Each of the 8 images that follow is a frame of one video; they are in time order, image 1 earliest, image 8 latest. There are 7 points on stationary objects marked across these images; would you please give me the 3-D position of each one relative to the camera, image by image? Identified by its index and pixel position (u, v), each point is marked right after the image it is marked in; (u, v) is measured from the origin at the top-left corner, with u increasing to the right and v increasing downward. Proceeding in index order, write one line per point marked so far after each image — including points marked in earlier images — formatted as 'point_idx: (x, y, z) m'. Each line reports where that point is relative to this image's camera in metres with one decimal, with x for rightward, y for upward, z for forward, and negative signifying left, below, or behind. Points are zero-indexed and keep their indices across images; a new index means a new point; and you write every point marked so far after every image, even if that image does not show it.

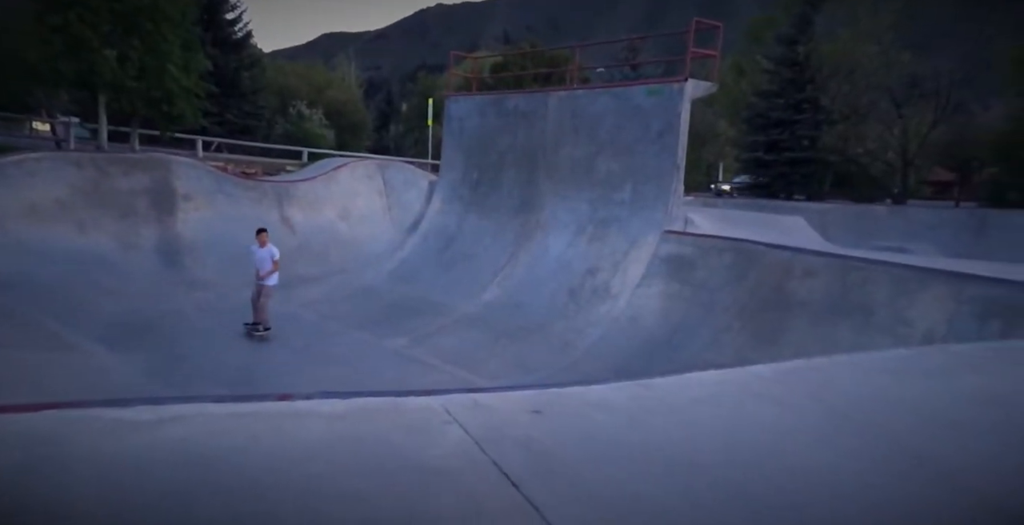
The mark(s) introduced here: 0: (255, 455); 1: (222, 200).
0: (-1.1, -0.8, +3.5) m
1: (-6.0, +1.3, +16.3) m
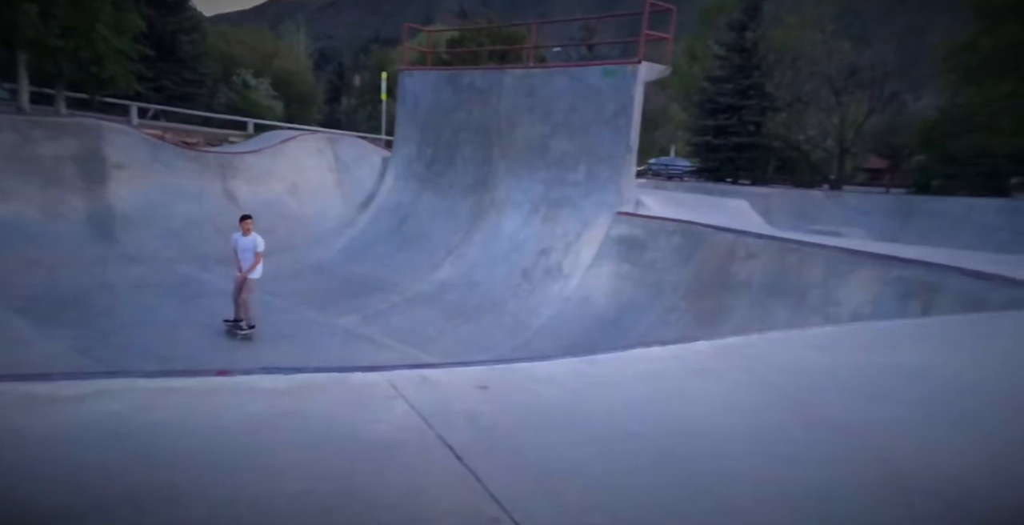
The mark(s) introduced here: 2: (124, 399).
0: (-1.3, -0.7, +3.4) m
1: (-7.0, +1.8, +15.9) m
2: (-1.8, -0.6, +3.8) m
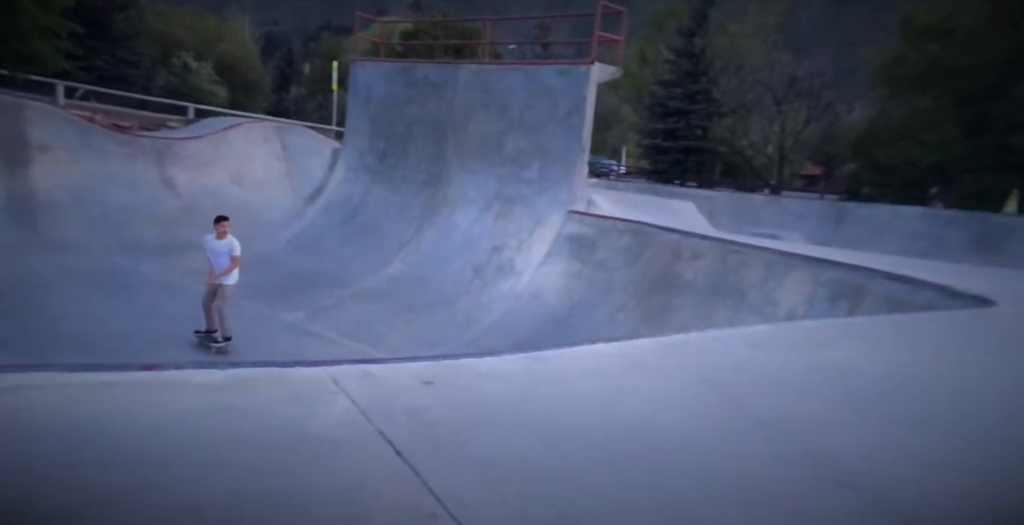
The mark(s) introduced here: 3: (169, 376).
0: (-1.6, -0.7, +3.4) m
1: (-7.9, +2.0, +15.4) m
2: (-2.0, -0.6, +3.6) m
3: (-1.7, -0.5, +4.0) m
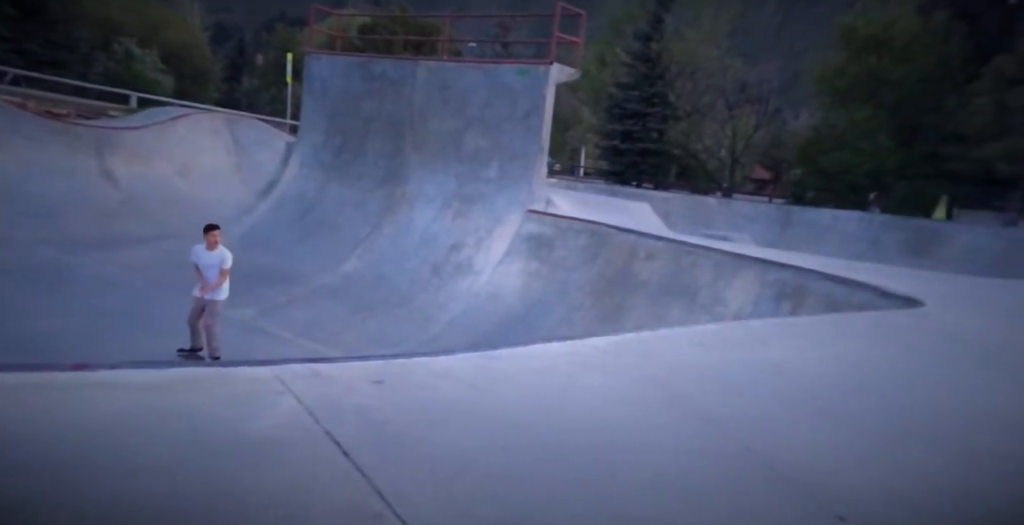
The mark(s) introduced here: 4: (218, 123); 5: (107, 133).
0: (-1.7, -0.6, +3.2) m
1: (-8.7, +2.2, +14.9) m
2: (-2.2, -0.5, +3.5) m
3: (-1.9, -0.5, +3.9) m
4: (-6.6, +3.1, +18.4) m
5: (-7.8, +2.5, +16.2) m
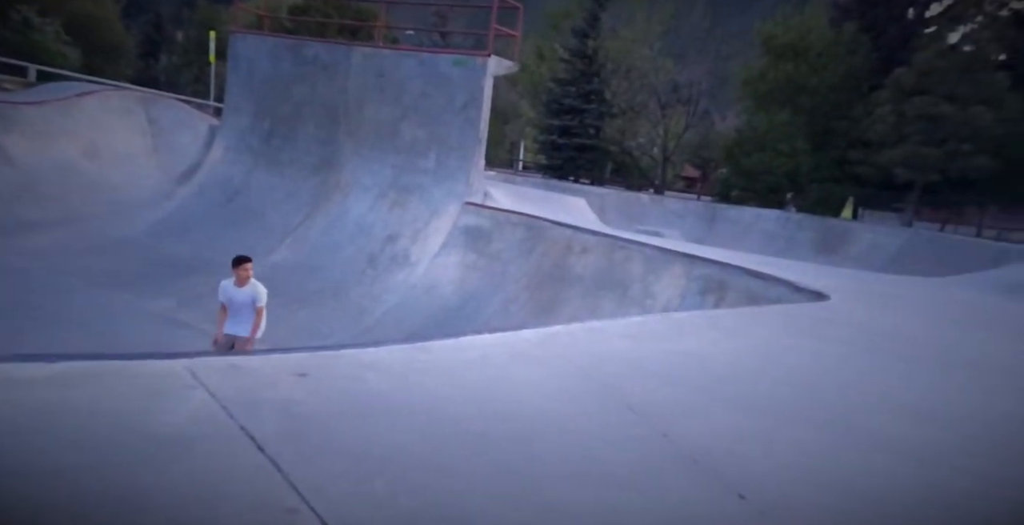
0: (-1.7, -1.6, +3.1) m
1: (-8.8, +0.3, +14.9) m
2: (-2.2, -1.6, +3.4) m
3: (-1.8, -1.5, +3.7) m
4: (-6.8, +1.5, +18.3) m
5: (-7.9, +0.8, +16.1) m
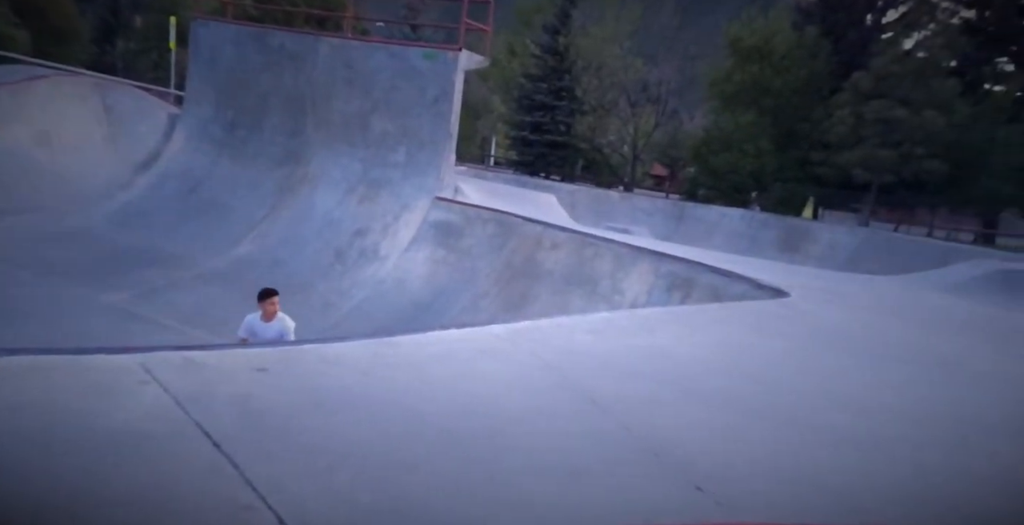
0: (-1.9, -1.6, +3.2) m
1: (-9.4, +0.5, +14.7) m
2: (-2.4, -1.6, +3.5) m
3: (-2.1, -1.5, +3.8) m
4: (-7.5, +1.6, +18.3) m
5: (-8.6, +0.9, +16.0) m
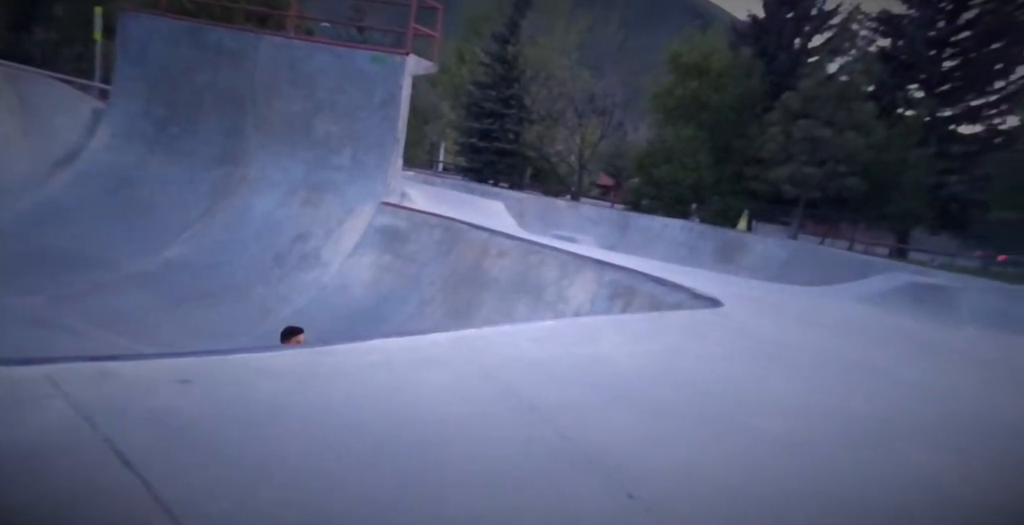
0: (-2.3, -1.5, +2.9) m
1: (-10.5, +0.6, +13.9) m
2: (-2.8, -1.5, +3.1) m
3: (-2.5, -1.4, +3.5) m
4: (-8.8, +1.7, +17.6) m
5: (-9.8, +1.0, +15.2) m
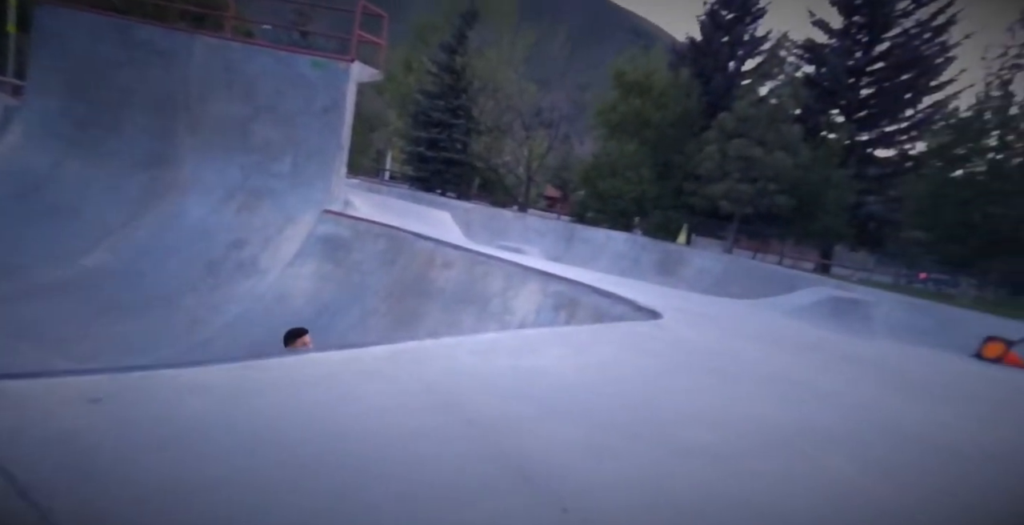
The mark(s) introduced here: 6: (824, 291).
0: (-2.9, -1.5, +1.5) m
1: (-11.8, +0.6, +12.0) m
2: (-3.4, -1.4, +1.7) m
3: (-3.1, -1.4, +2.1) m
4: (-10.2, +1.6, +15.8) m
5: (-11.1, +1.0, +13.4) m
6: (+4.2, -0.4, +11.5) m
